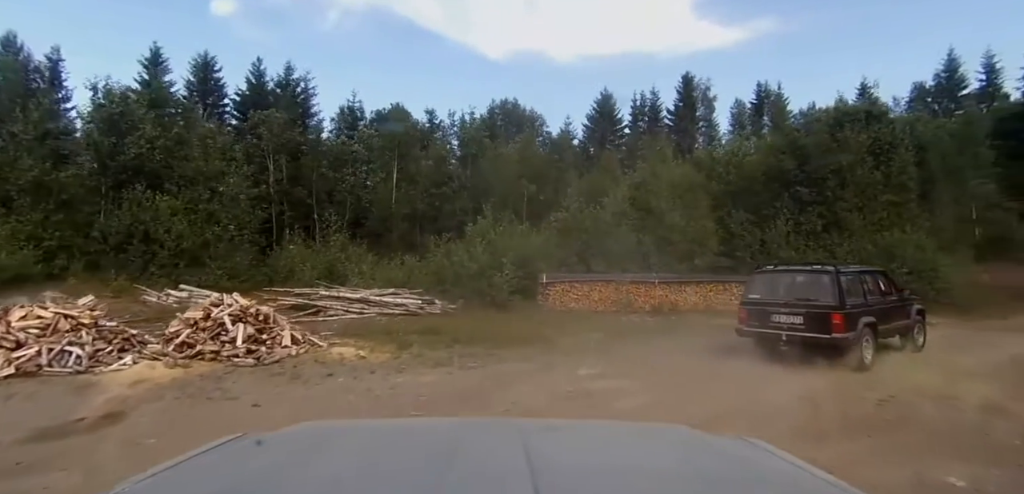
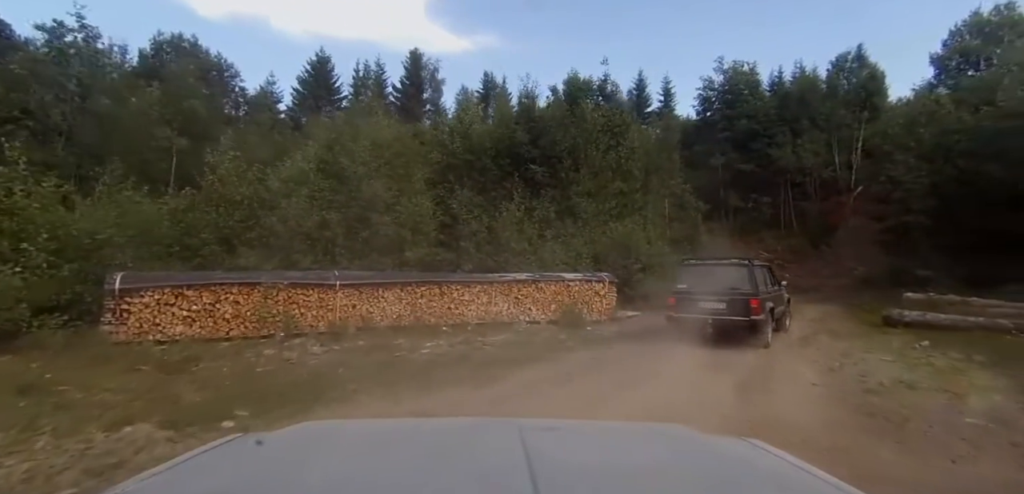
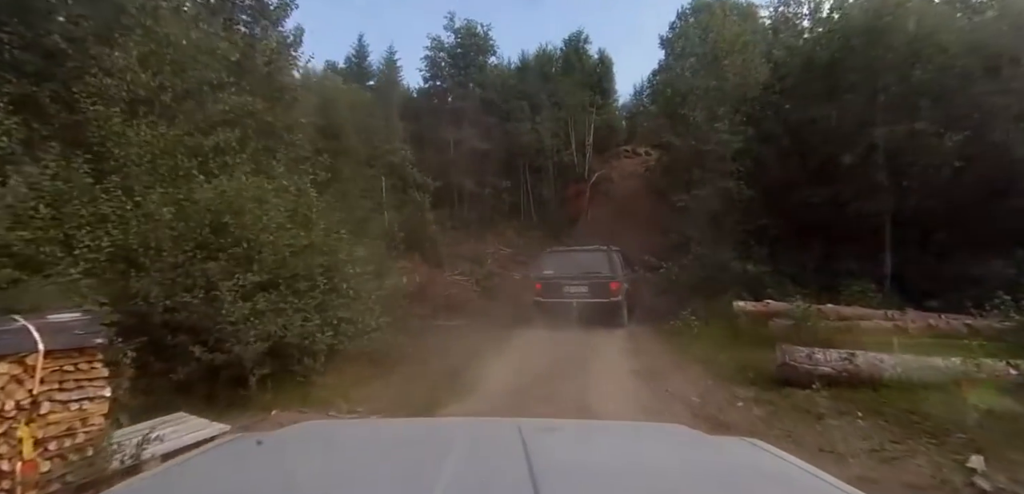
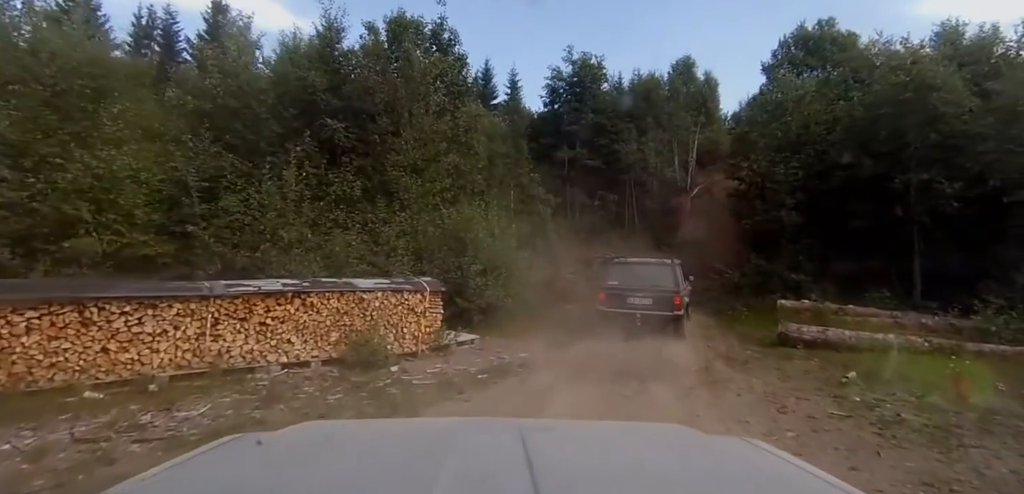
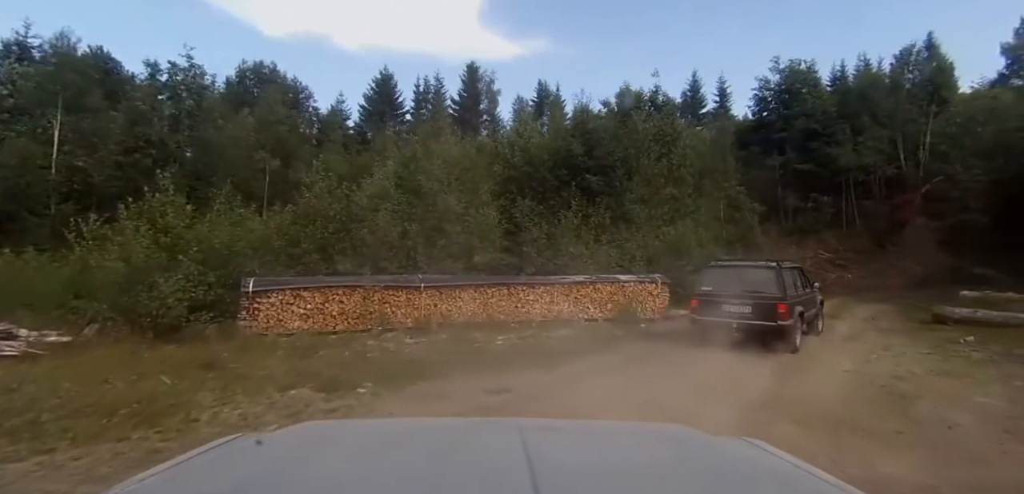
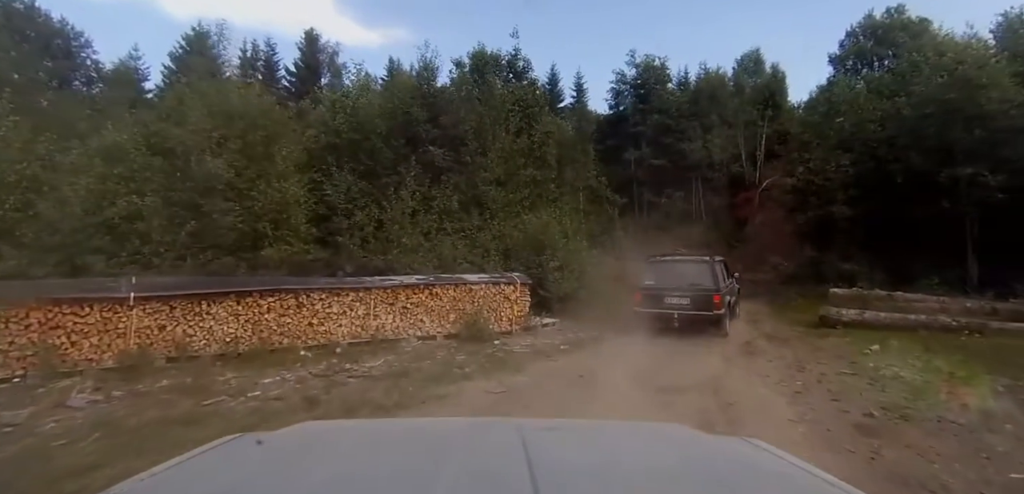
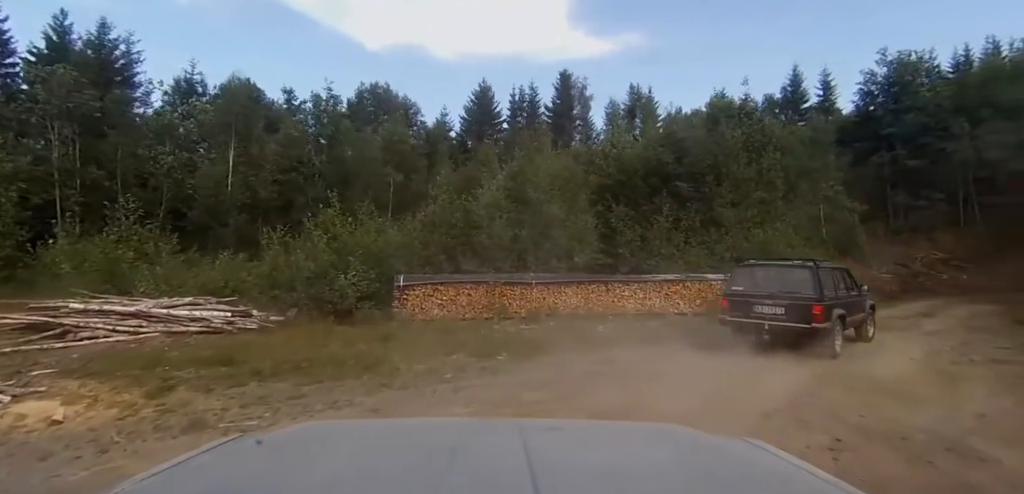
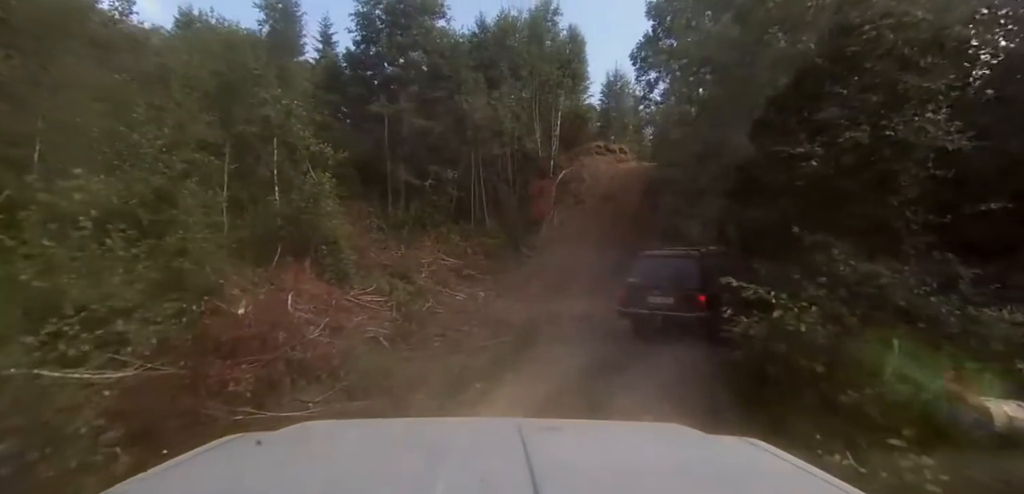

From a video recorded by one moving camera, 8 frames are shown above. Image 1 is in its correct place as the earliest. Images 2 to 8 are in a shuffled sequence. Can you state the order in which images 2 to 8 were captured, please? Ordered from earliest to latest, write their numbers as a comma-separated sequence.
7, 5, 2, 6, 4, 3, 8
